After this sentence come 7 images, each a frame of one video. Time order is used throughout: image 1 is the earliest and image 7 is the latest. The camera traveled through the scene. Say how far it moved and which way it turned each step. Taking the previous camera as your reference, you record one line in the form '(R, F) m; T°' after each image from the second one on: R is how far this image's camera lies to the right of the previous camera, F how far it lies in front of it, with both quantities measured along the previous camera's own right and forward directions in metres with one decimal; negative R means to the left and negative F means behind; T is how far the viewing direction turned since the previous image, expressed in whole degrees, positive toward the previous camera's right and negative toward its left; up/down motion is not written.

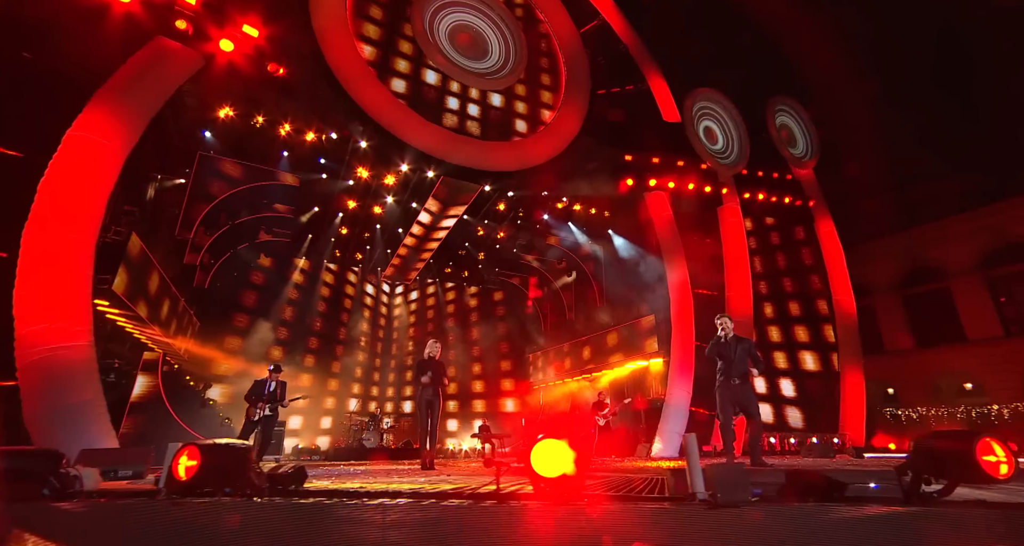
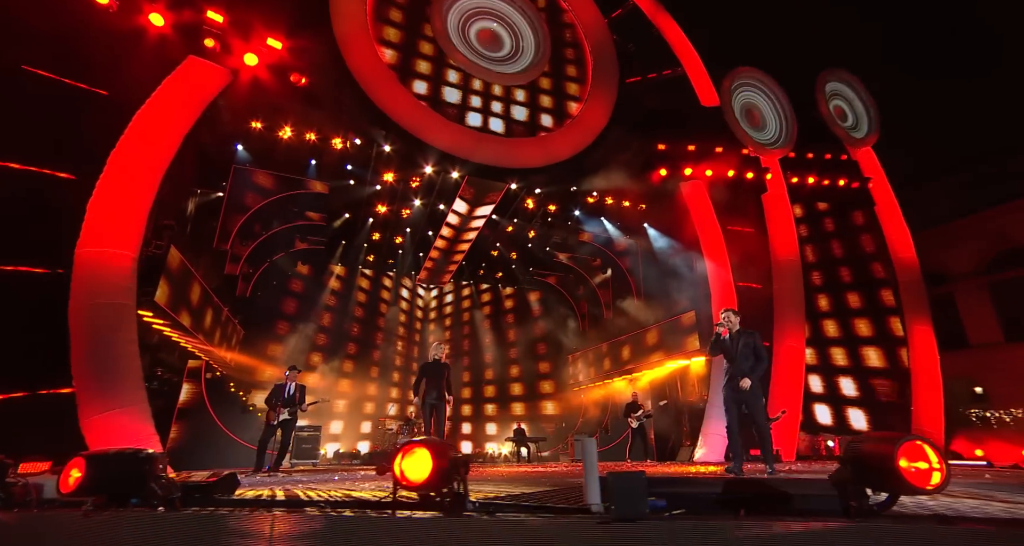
(+0.3, +0.2) m; -6°
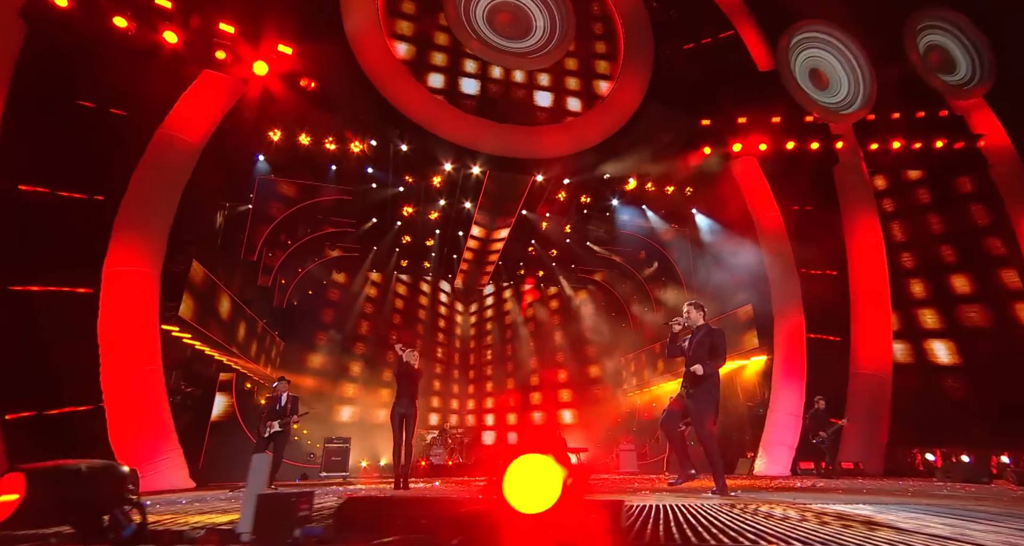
(+0.6, +0.7) m; -8°
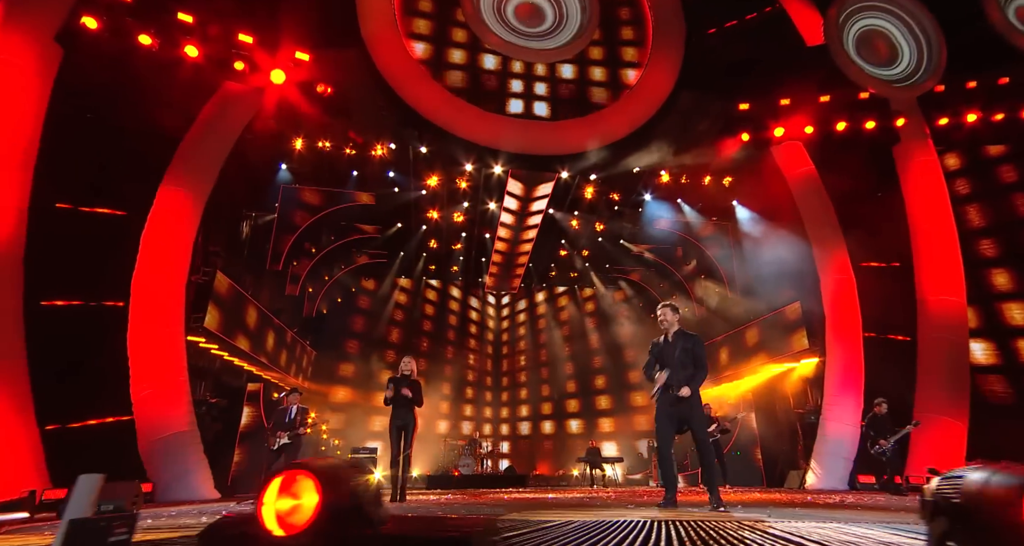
(+0.2, +0.4) m; -5°
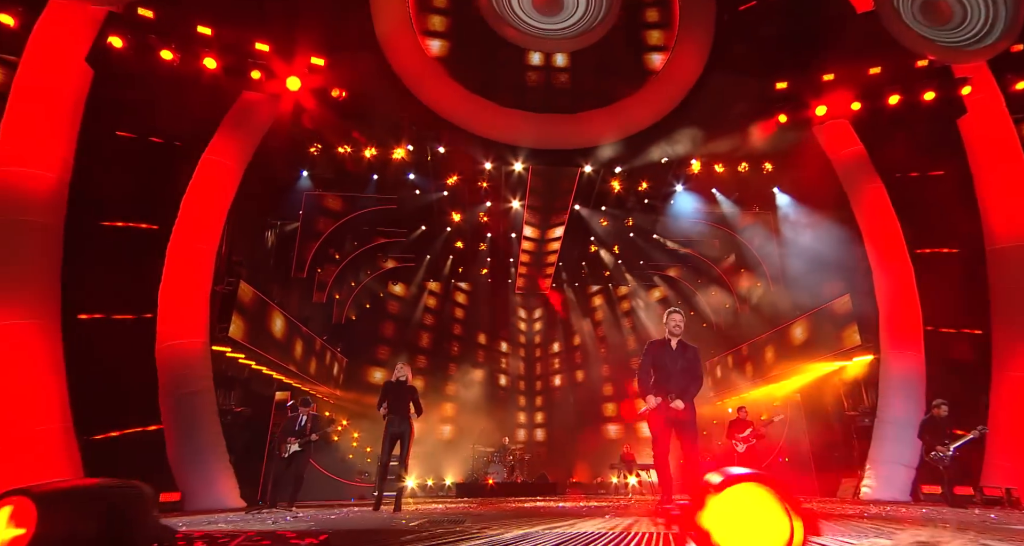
(+0.2, +0.3) m; -4°
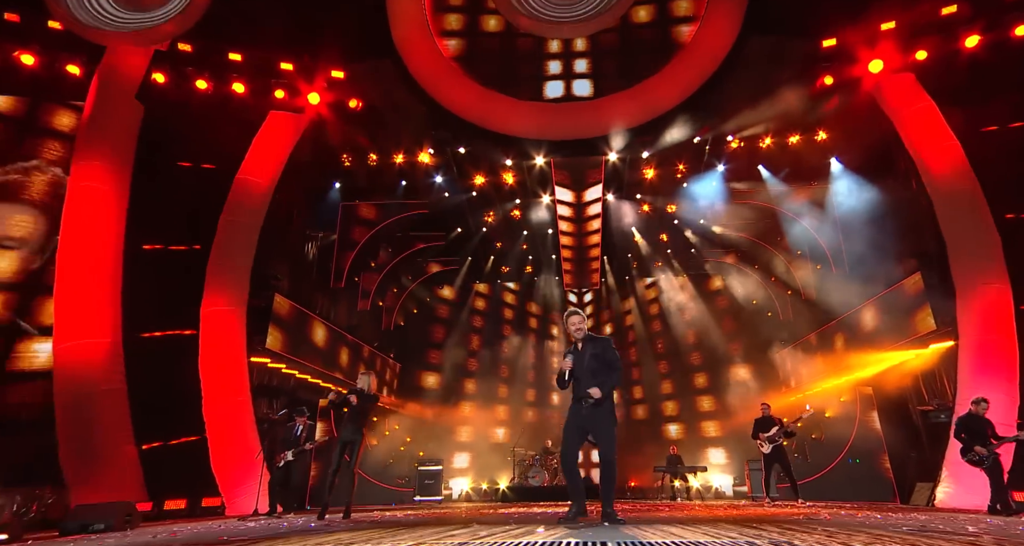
(+0.6, +0.3) m; -8°
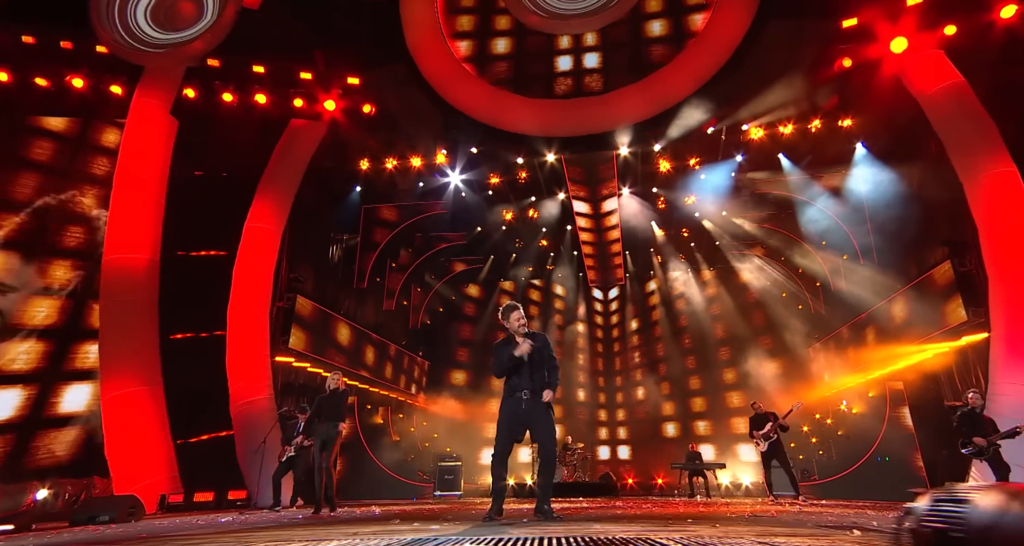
(+0.4, 0.0) m; -4°
